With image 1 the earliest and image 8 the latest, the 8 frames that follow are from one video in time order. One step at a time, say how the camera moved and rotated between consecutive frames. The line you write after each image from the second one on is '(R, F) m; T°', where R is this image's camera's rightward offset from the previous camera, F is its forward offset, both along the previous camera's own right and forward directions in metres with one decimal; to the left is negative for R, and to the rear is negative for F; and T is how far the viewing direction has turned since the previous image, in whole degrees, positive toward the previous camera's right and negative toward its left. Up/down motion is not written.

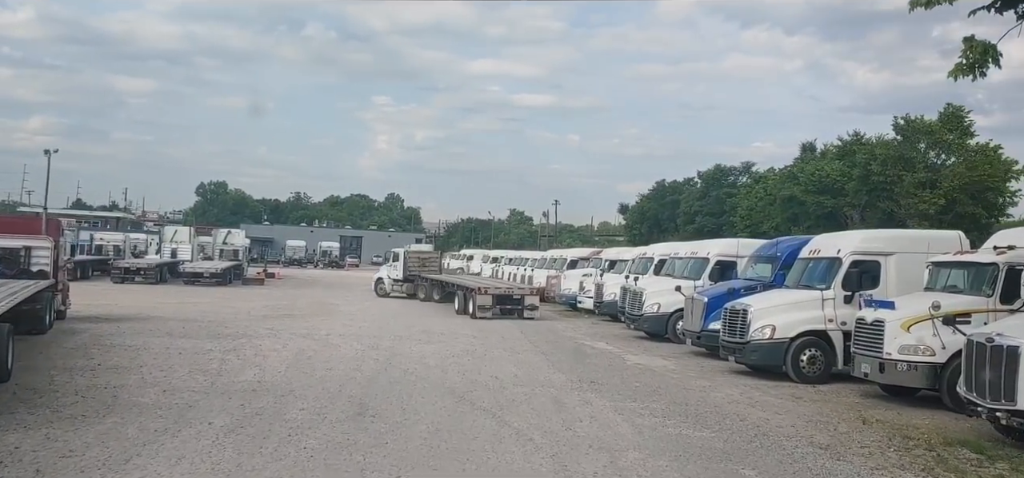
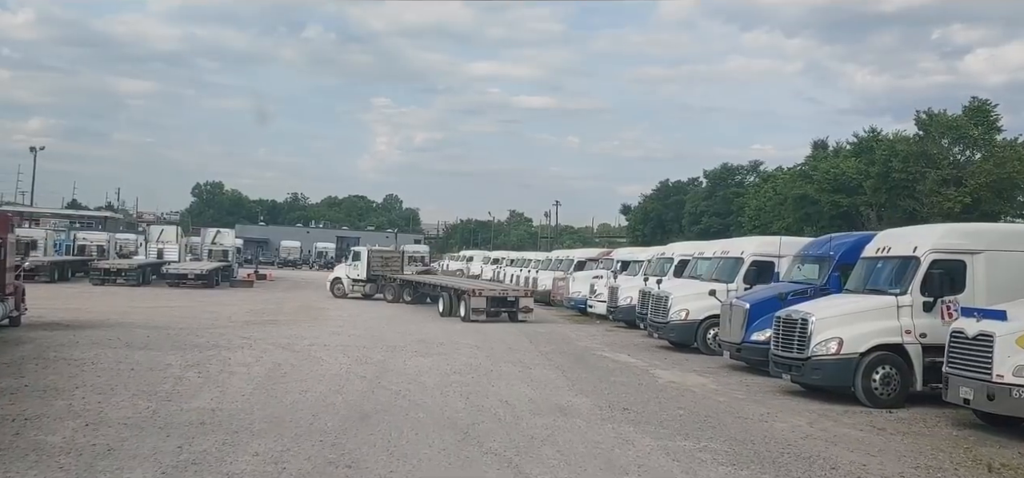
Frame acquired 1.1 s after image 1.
(-0.2, +2.1) m; 0°
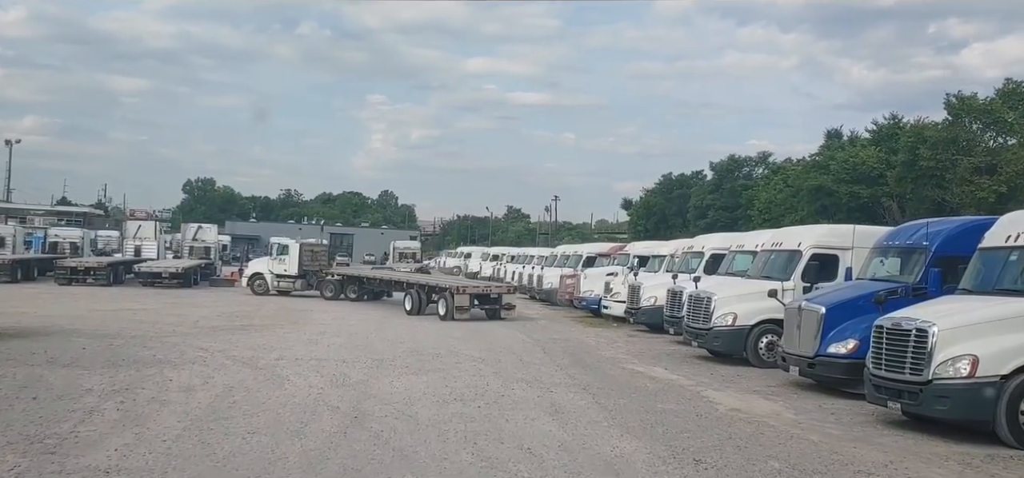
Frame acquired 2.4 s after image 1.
(-0.3, +2.7) m; 0°
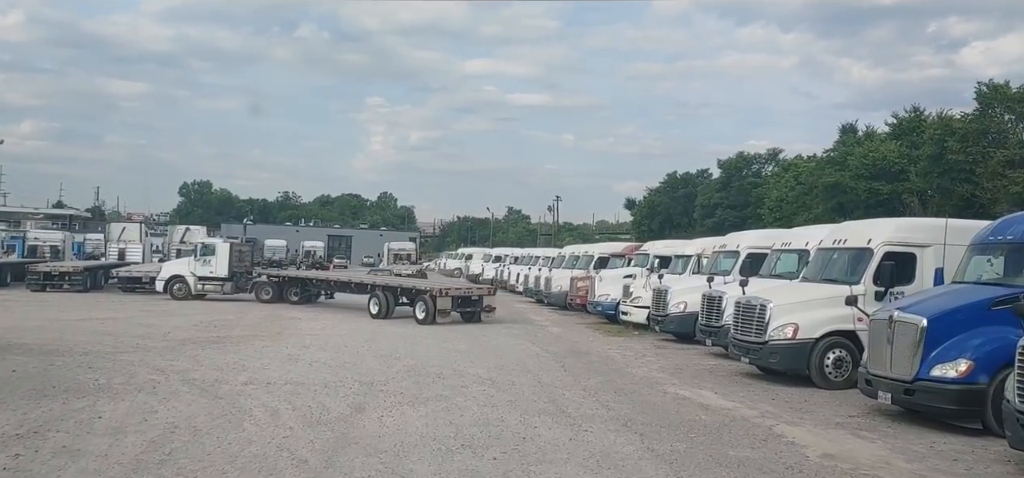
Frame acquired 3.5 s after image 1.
(-0.2, +2.2) m; 0°
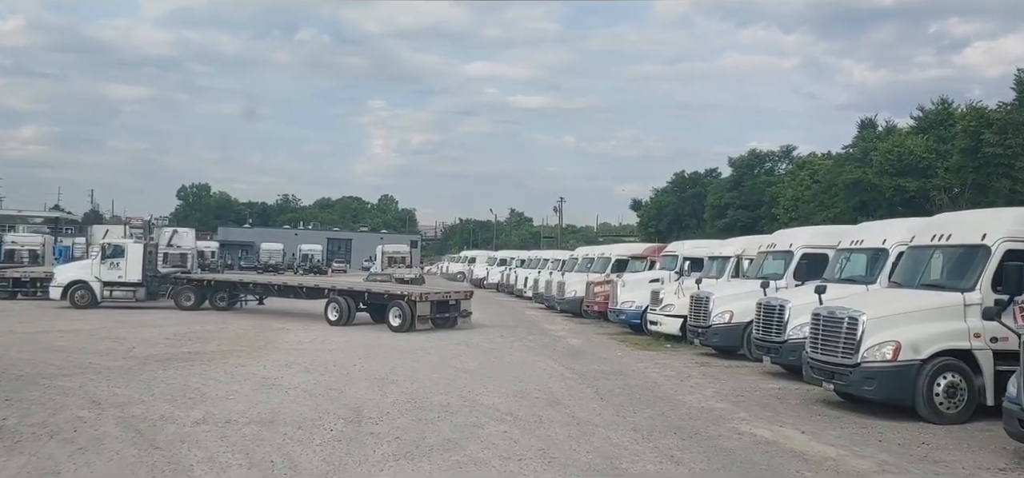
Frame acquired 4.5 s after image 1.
(-0.3, +2.3) m; 0°
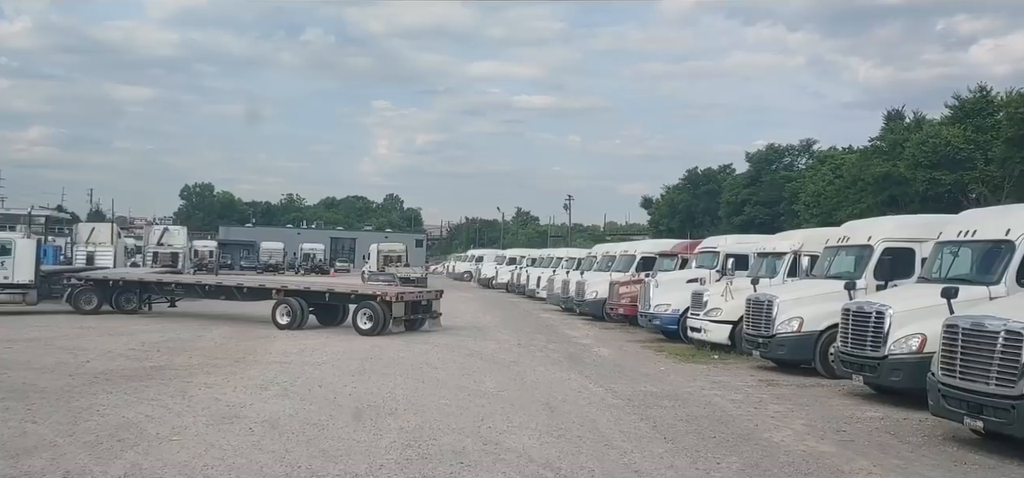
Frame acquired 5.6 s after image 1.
(-0.3, +2.4) m; 0°
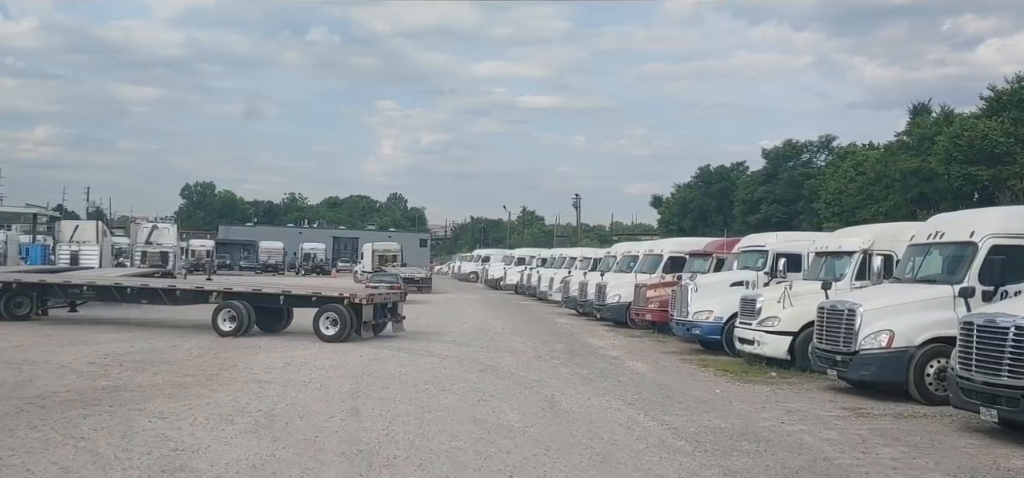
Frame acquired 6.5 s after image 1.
(-0.3, +2.2) m; 0°
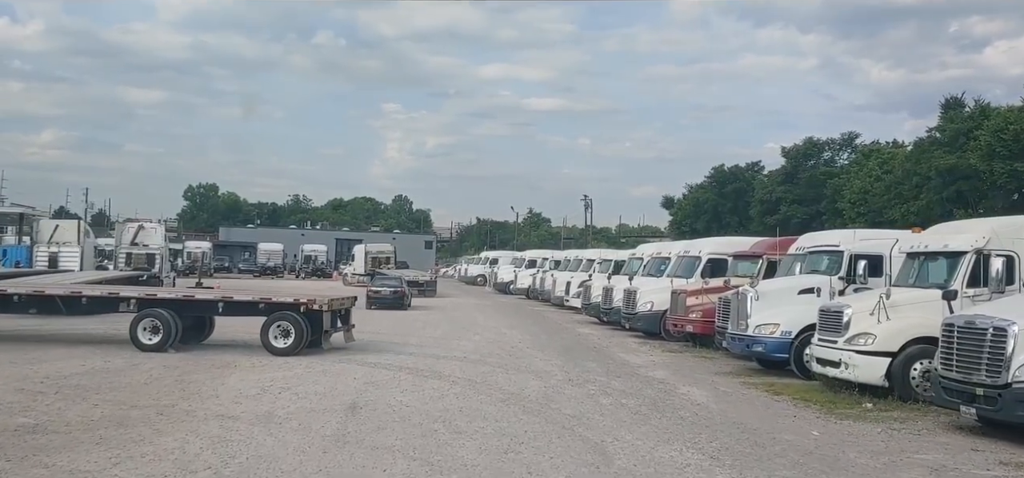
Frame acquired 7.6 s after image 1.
(-0.3, +2.4) m; 0°
